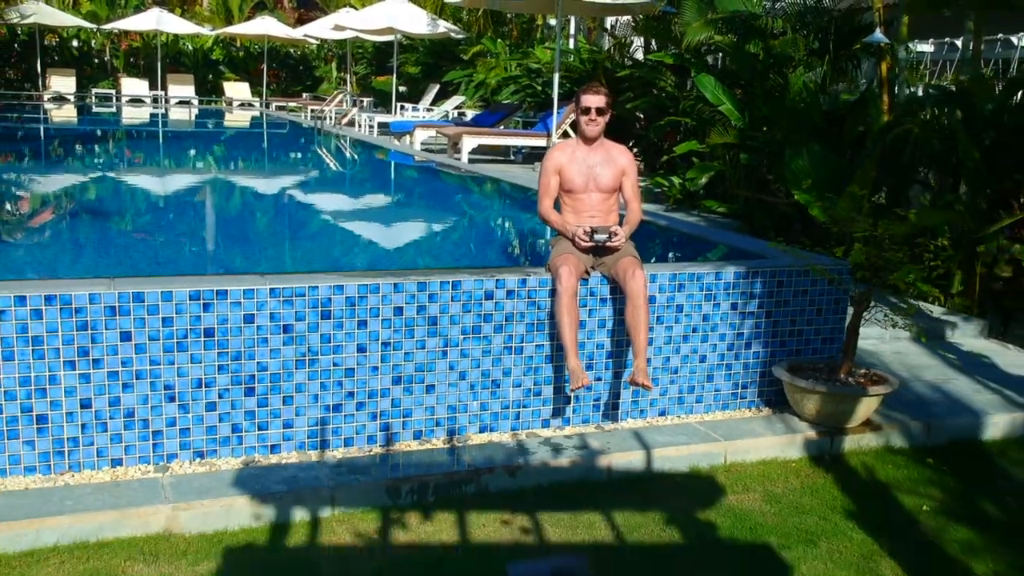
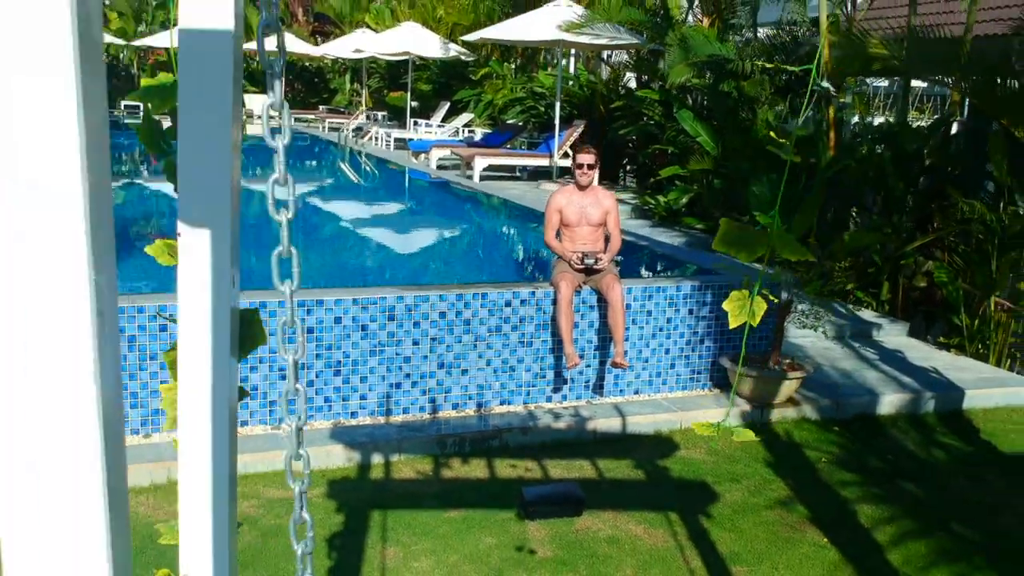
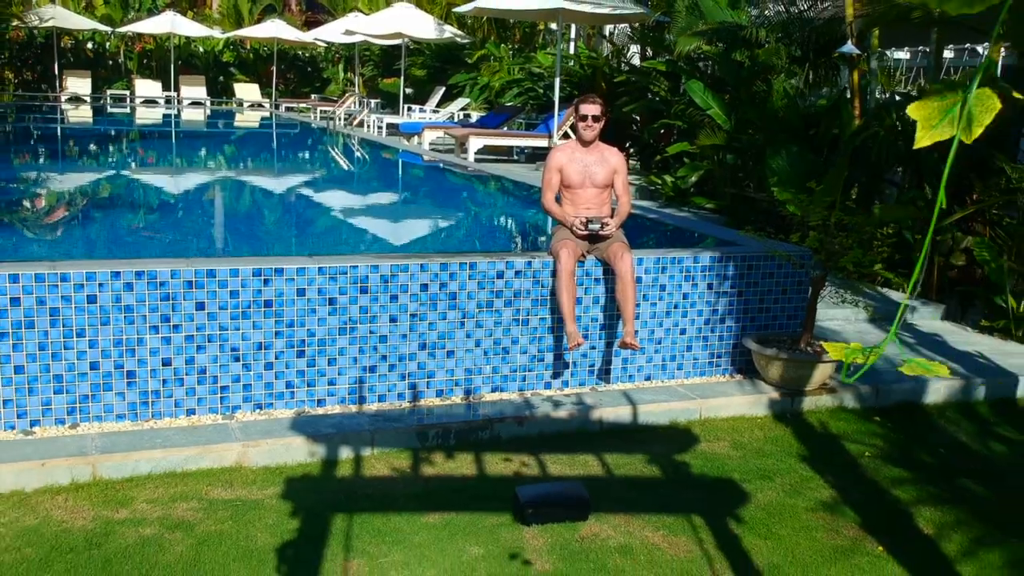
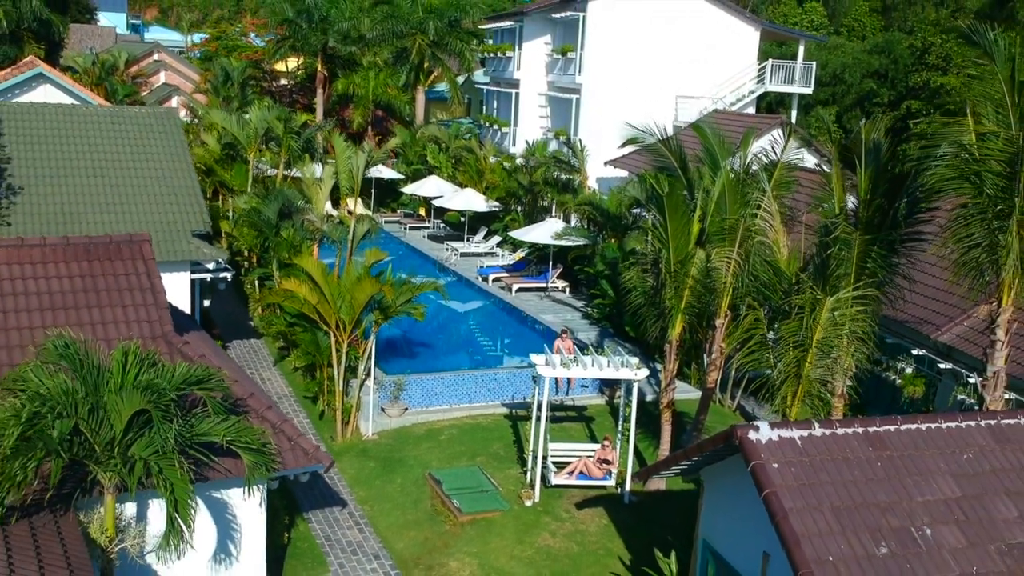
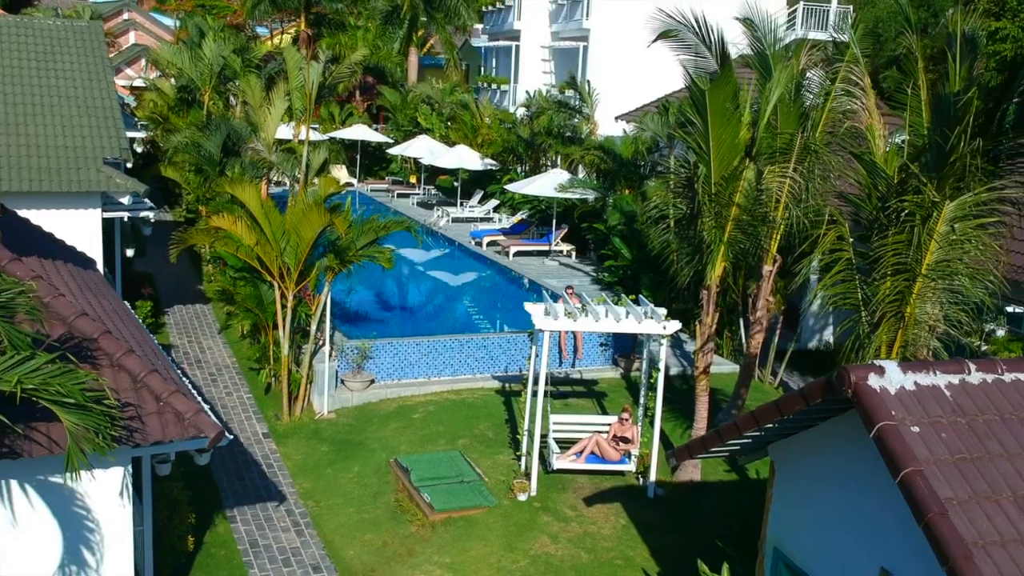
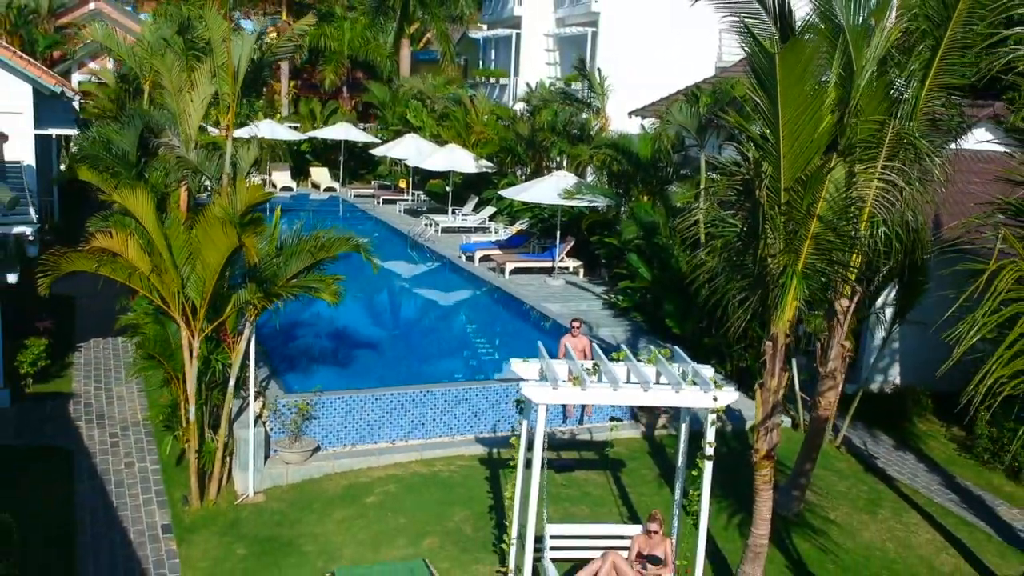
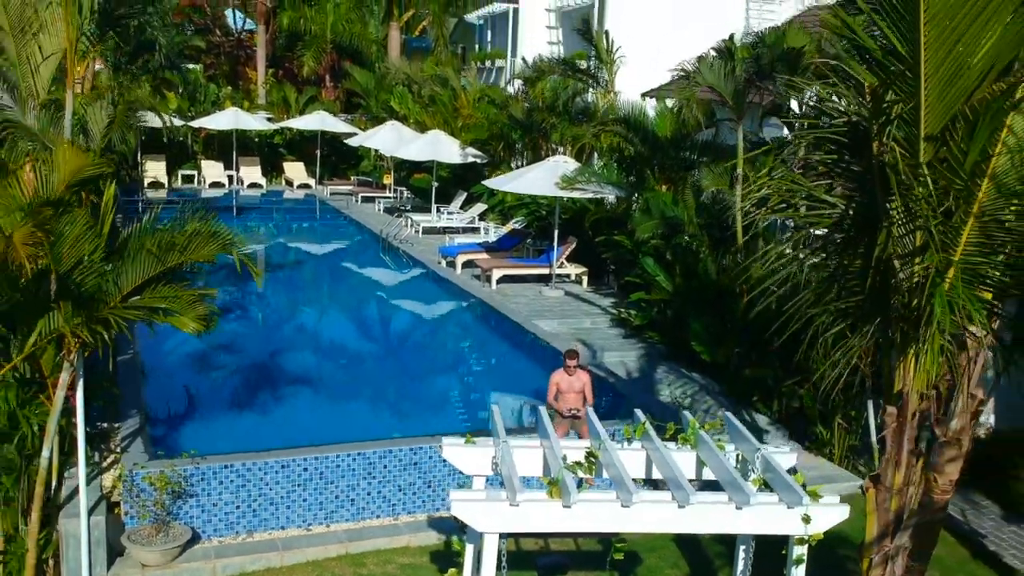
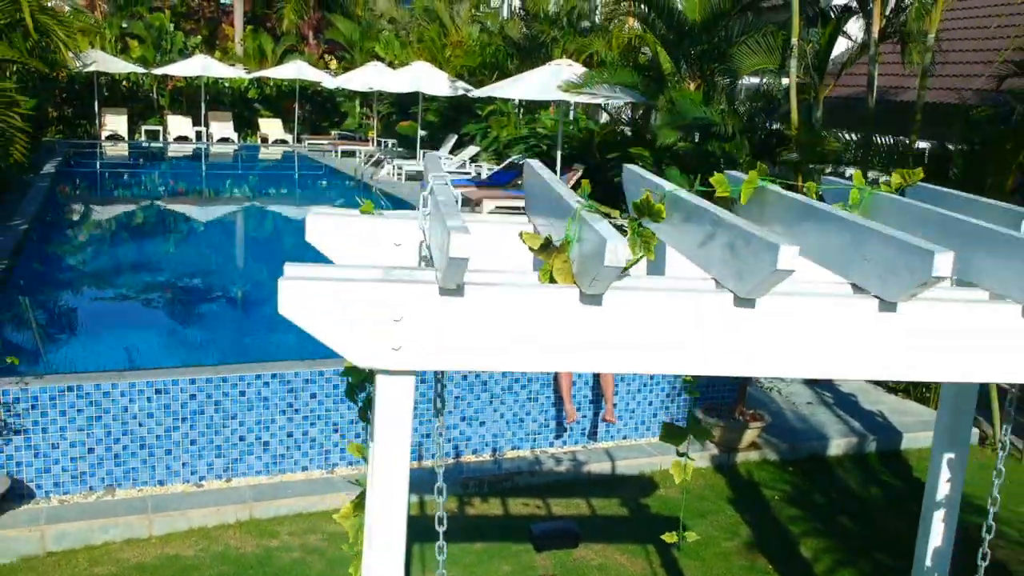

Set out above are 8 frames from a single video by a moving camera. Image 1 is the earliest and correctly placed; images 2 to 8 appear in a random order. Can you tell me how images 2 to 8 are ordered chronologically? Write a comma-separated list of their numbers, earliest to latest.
3, 2, 8, 7, 6, 5, 4
